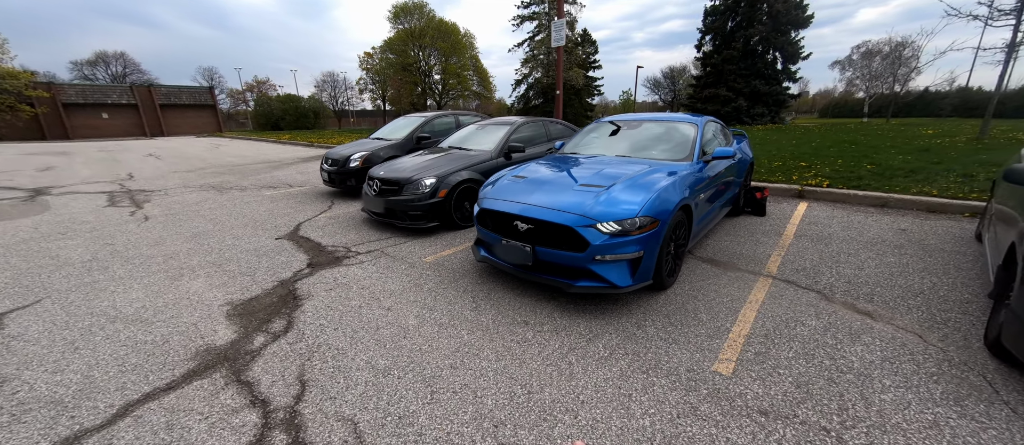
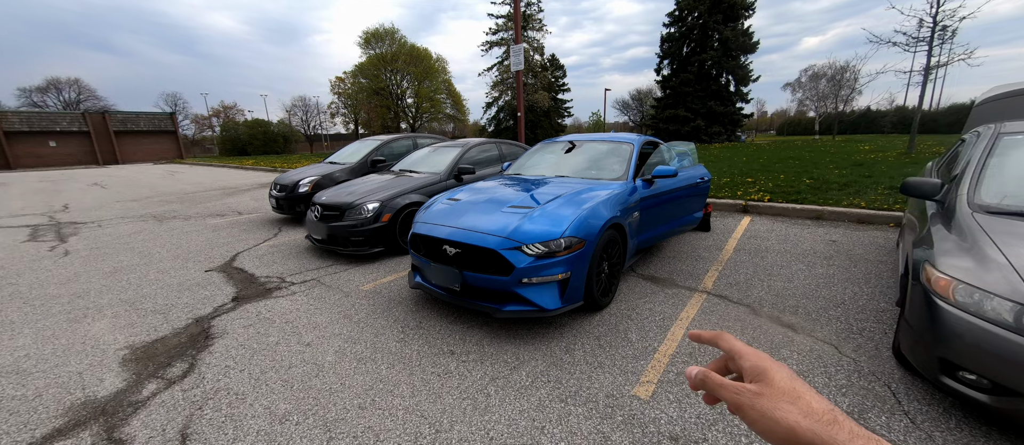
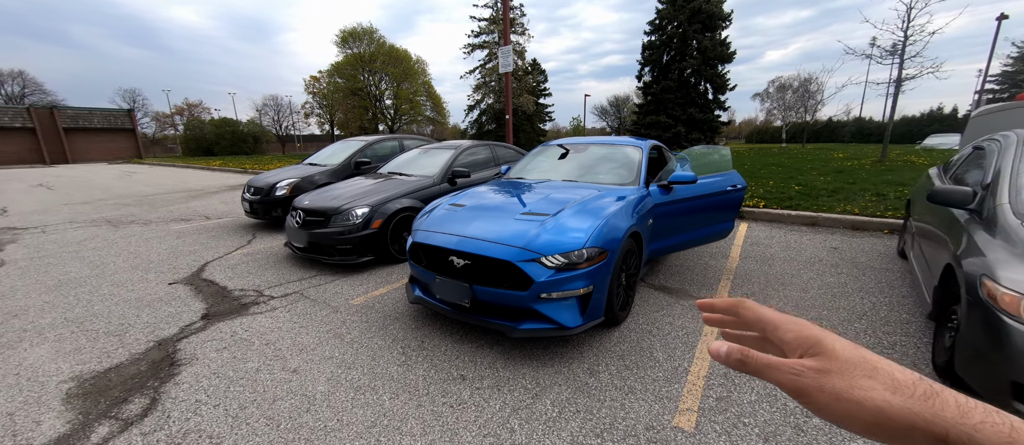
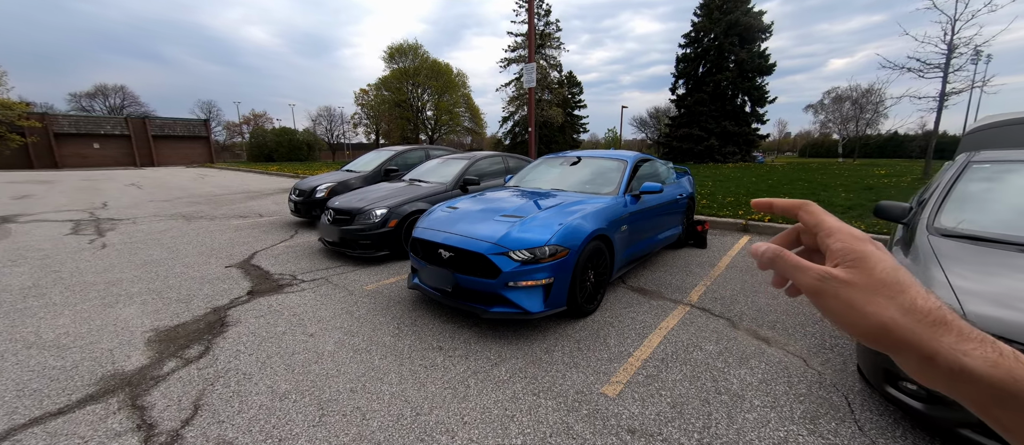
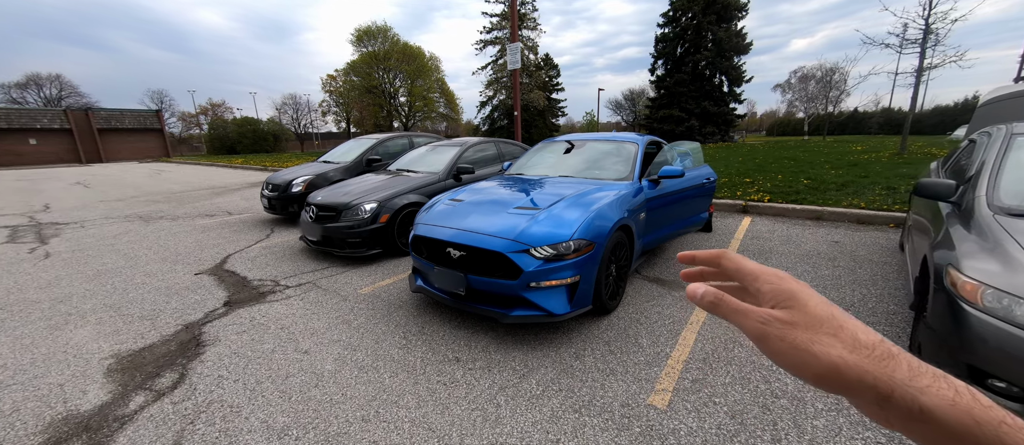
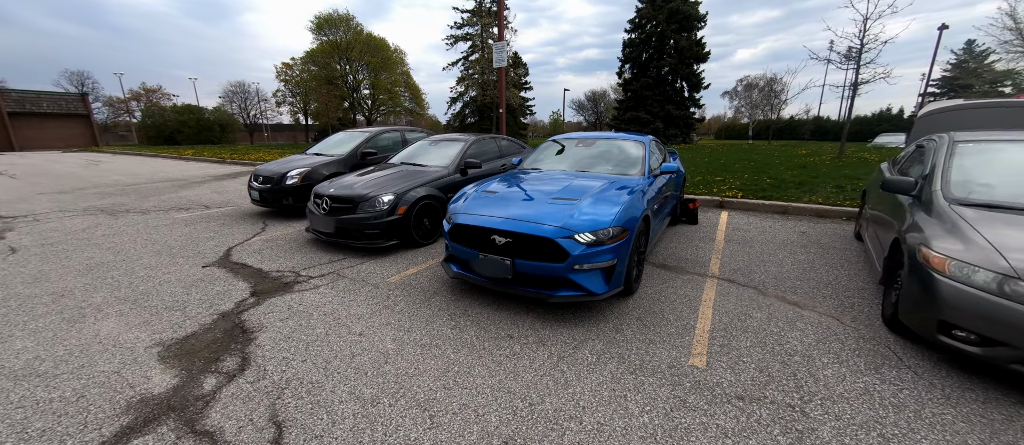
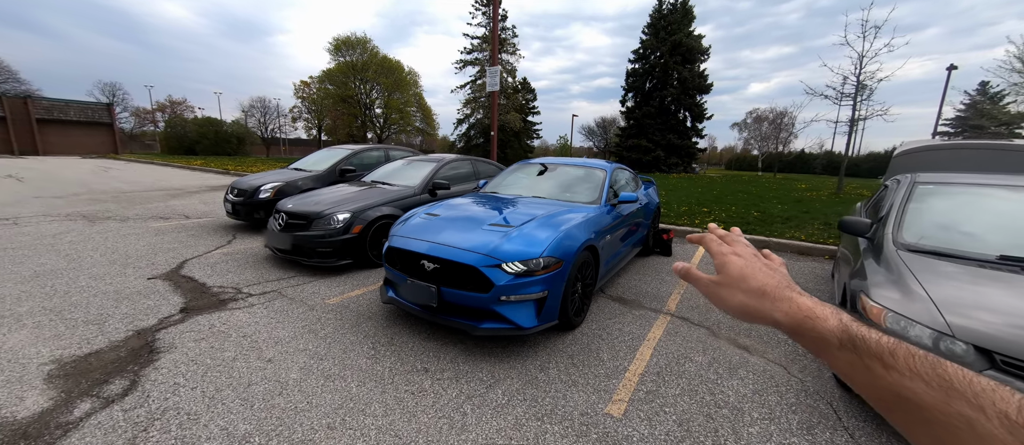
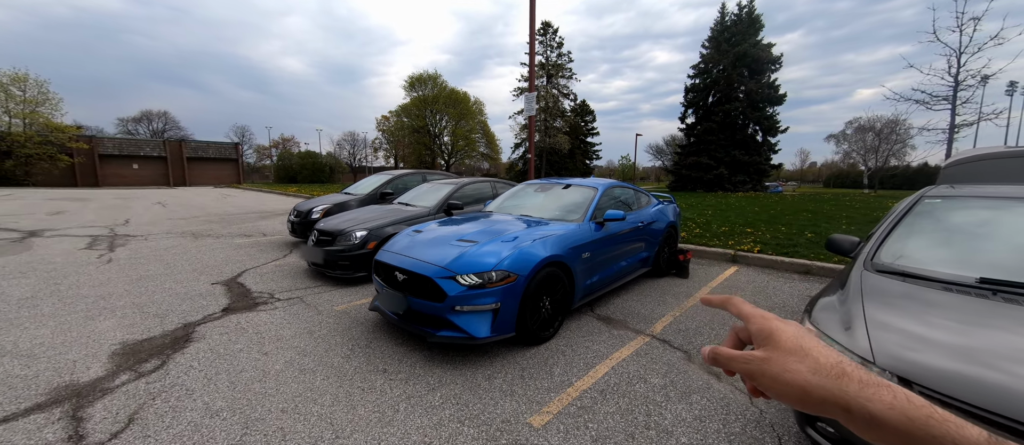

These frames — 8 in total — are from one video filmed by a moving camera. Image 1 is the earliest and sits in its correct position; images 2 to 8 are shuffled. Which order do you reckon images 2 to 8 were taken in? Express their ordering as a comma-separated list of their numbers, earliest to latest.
6, 7, 8, 4, 2, 5, 3
